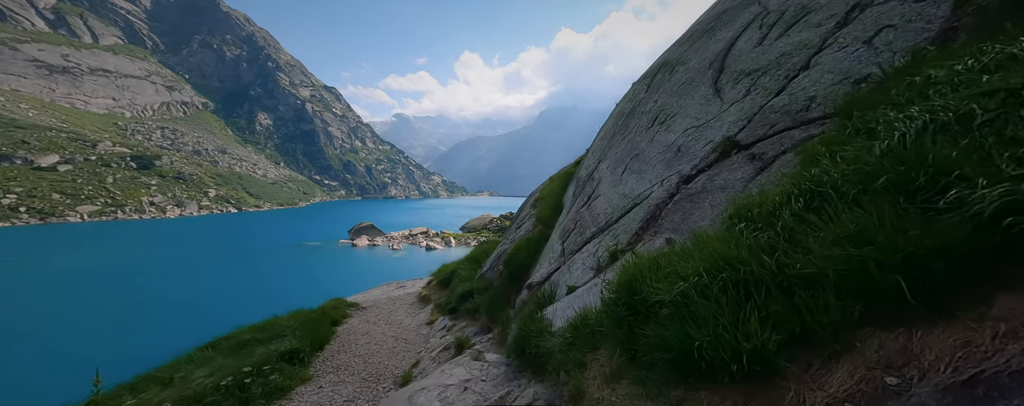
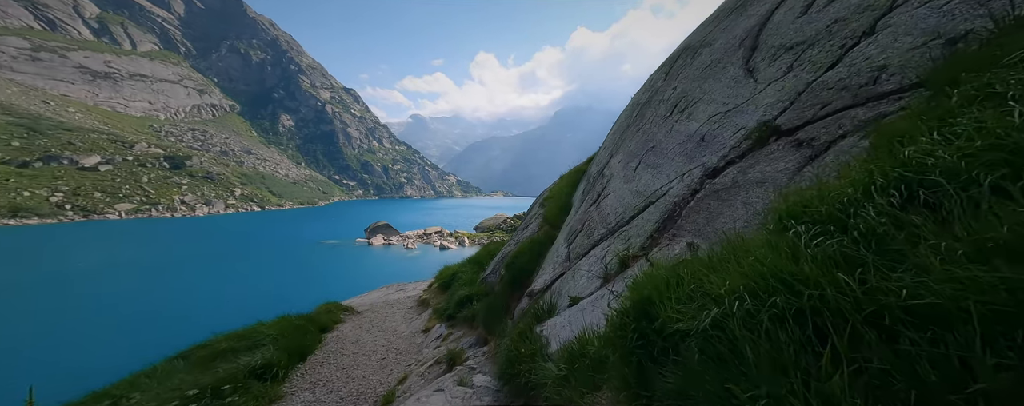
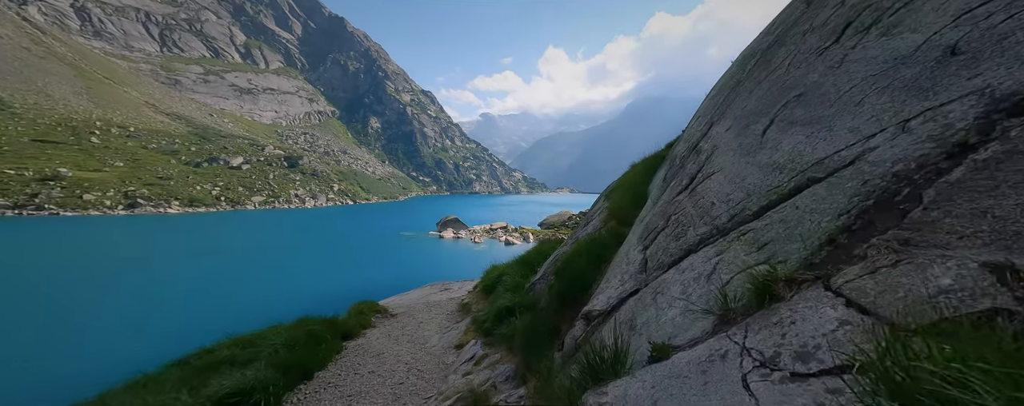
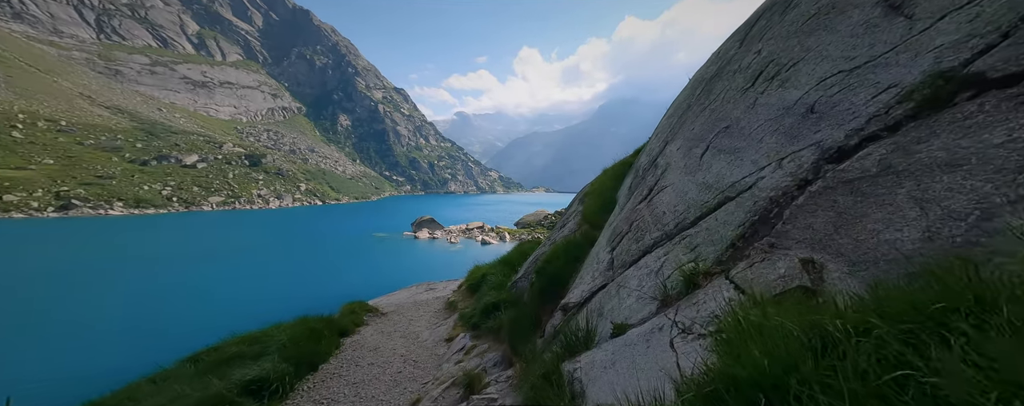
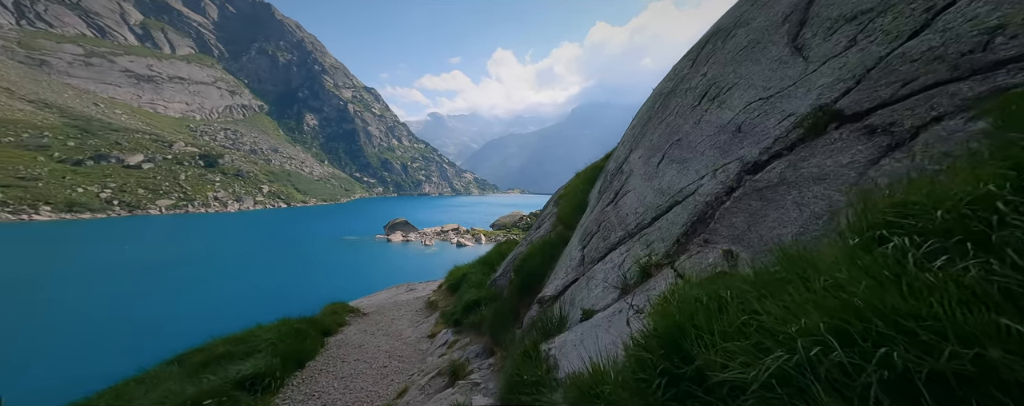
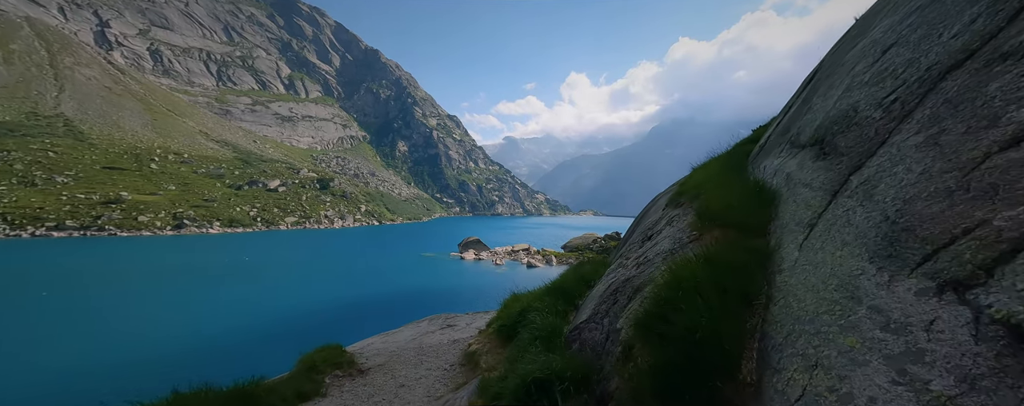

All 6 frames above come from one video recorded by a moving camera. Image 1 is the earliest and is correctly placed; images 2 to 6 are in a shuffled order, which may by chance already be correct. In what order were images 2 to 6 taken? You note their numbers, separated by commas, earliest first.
2, 5, 4, 3, 6
